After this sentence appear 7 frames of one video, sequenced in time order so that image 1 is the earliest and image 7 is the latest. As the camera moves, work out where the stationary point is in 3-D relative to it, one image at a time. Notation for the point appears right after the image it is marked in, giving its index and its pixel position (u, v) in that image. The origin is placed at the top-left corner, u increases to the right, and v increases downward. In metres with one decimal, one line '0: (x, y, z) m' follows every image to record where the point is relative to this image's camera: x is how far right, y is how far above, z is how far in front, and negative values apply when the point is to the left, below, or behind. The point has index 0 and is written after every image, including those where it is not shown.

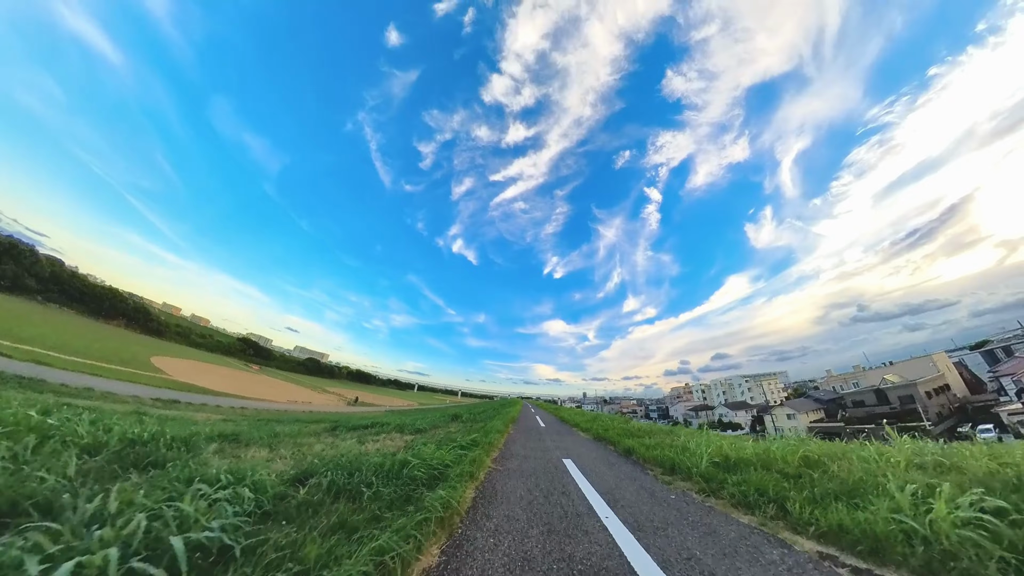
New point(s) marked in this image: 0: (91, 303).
0: (-23.3, -0.7, +17.0) m
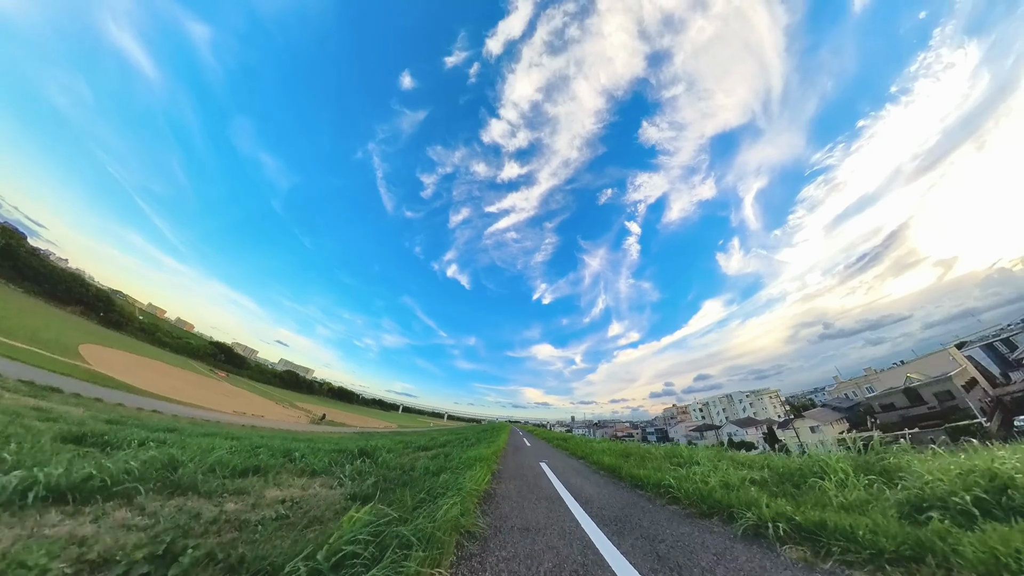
0: (-23.5, 0.0, +15.6) m
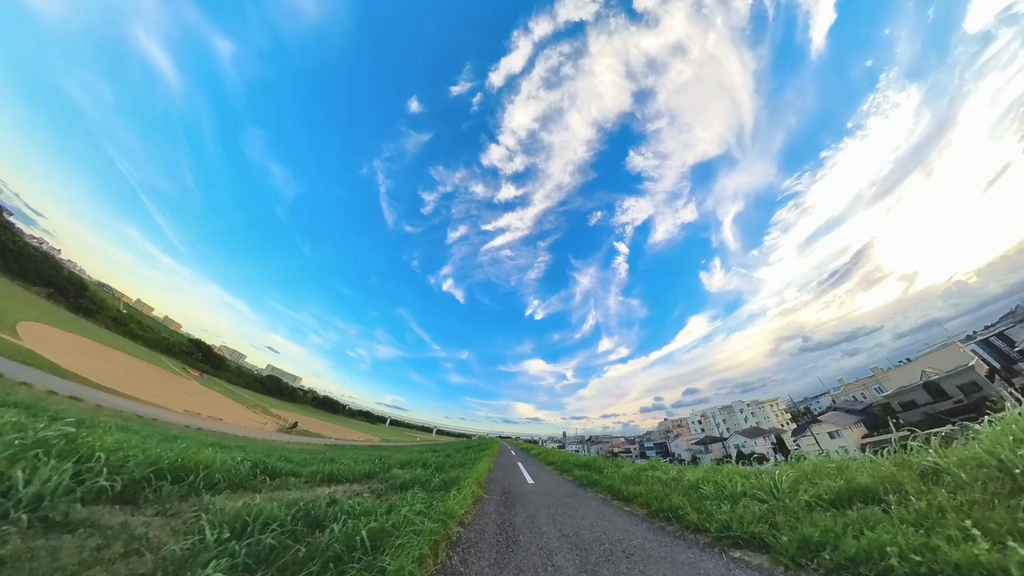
0: (-23.3, +0.6, +15.0) m
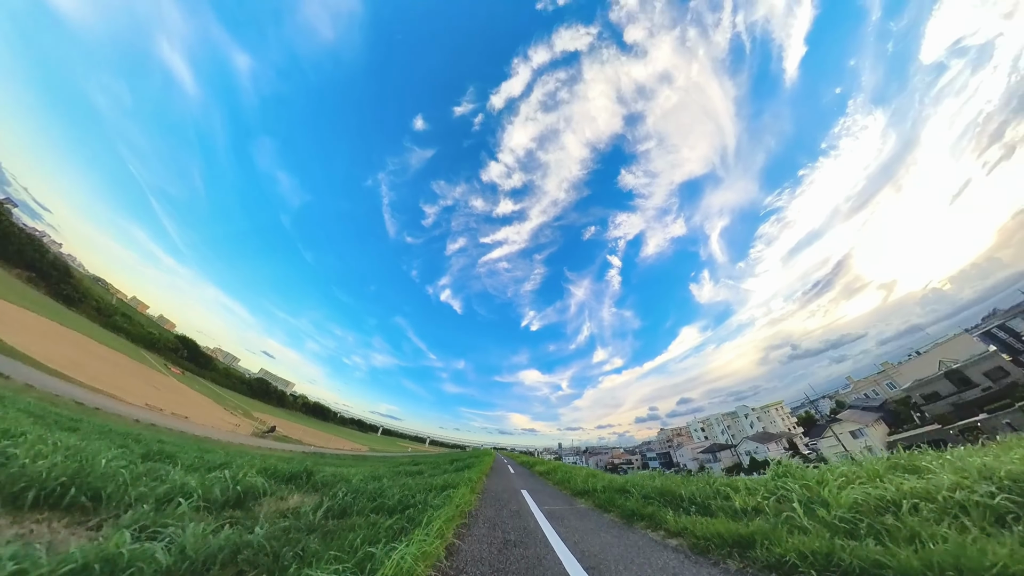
0: (-23.1, +0.9, +14.8) m
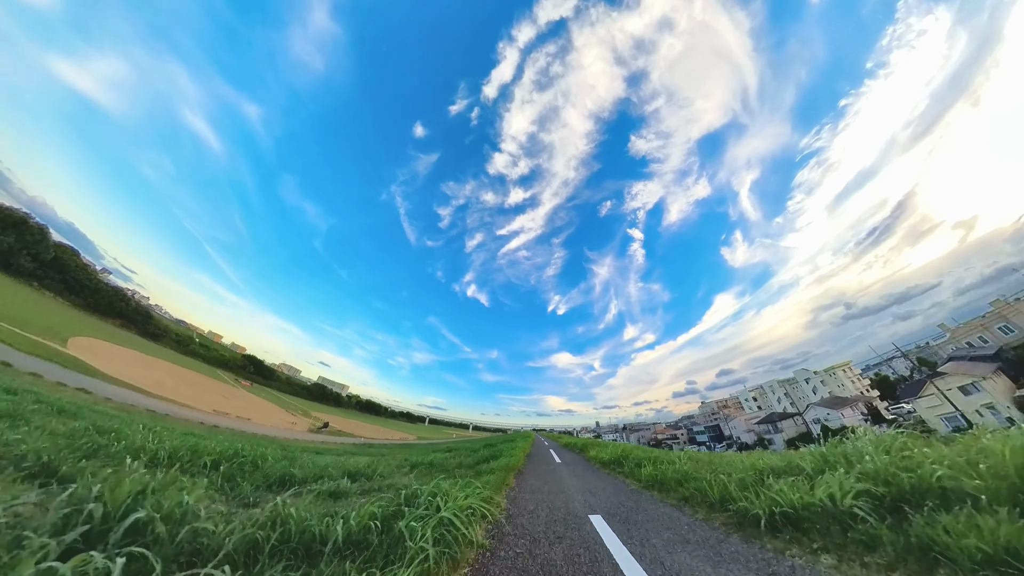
0: (-22.0, -0.1, +15.8) m
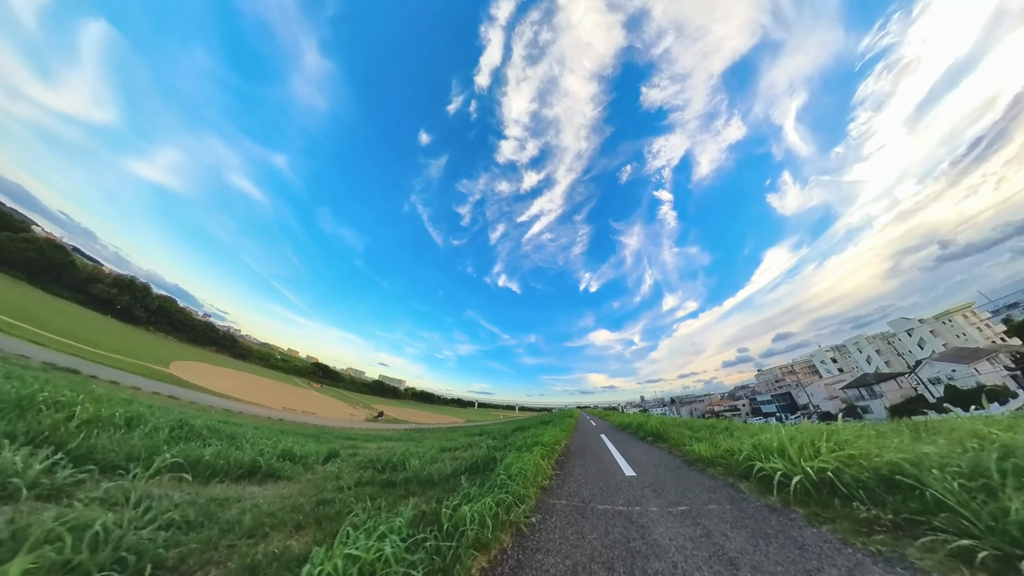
0: (-20.6, -0.5, +16.4) m
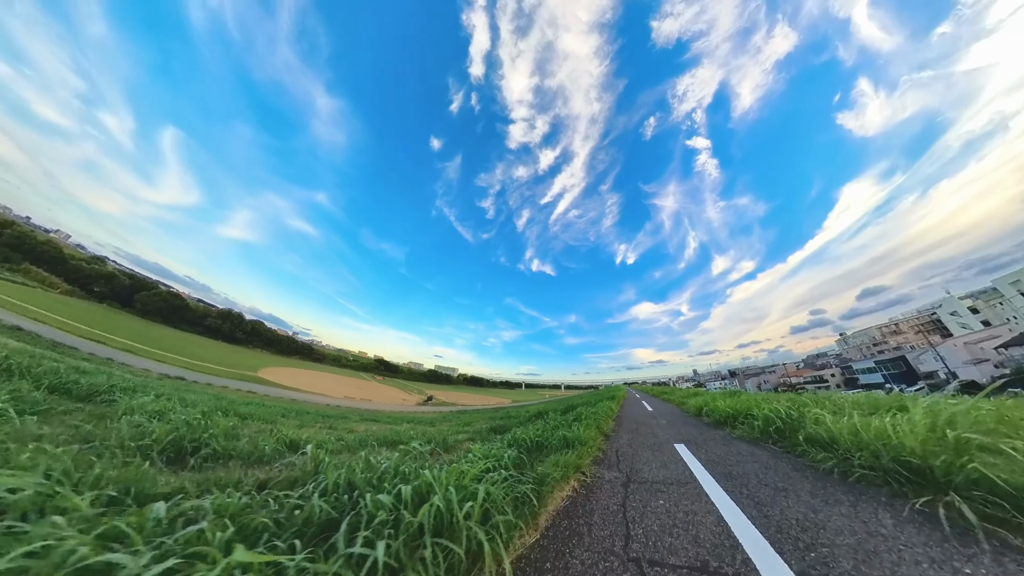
0: (-19.3, -0.3, +16.6) m
